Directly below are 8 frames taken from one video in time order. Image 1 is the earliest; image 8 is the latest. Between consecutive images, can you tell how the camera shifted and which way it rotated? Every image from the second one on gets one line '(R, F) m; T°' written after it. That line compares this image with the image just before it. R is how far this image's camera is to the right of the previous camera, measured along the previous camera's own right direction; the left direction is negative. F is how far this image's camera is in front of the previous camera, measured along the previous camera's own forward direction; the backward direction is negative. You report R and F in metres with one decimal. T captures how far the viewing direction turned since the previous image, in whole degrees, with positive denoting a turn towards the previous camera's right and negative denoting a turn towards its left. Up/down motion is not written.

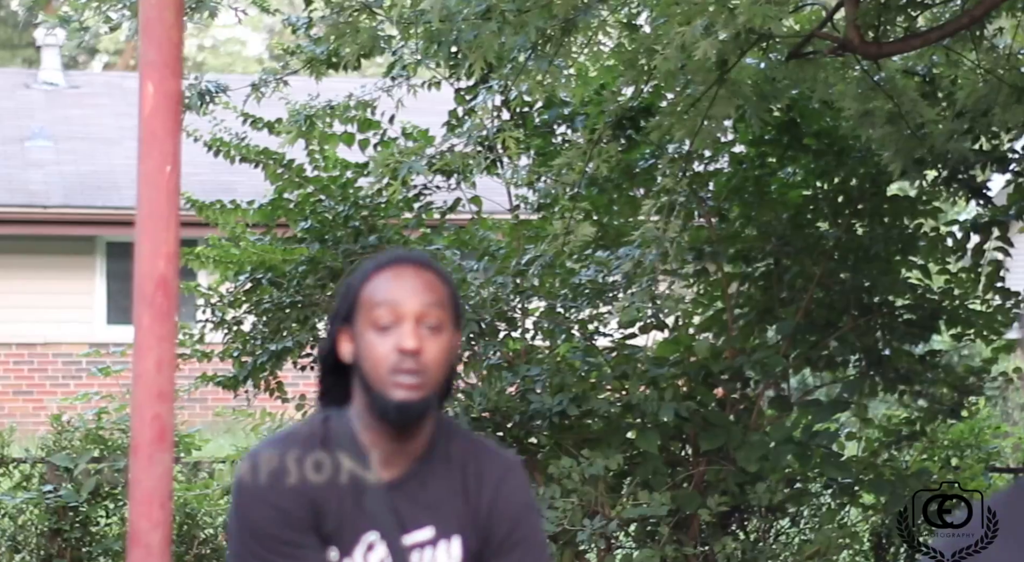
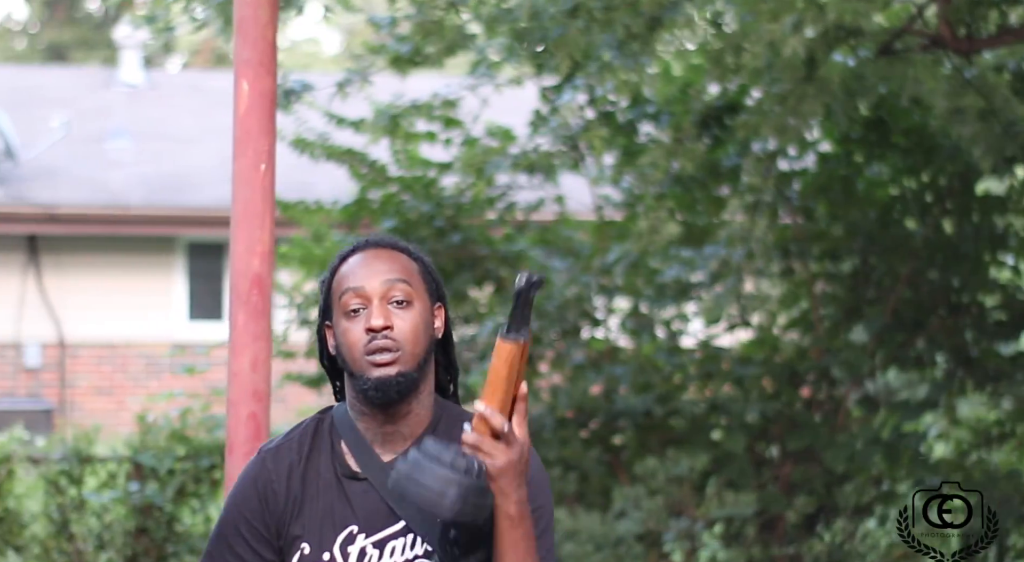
(-0.1, 0.0) m; -2°
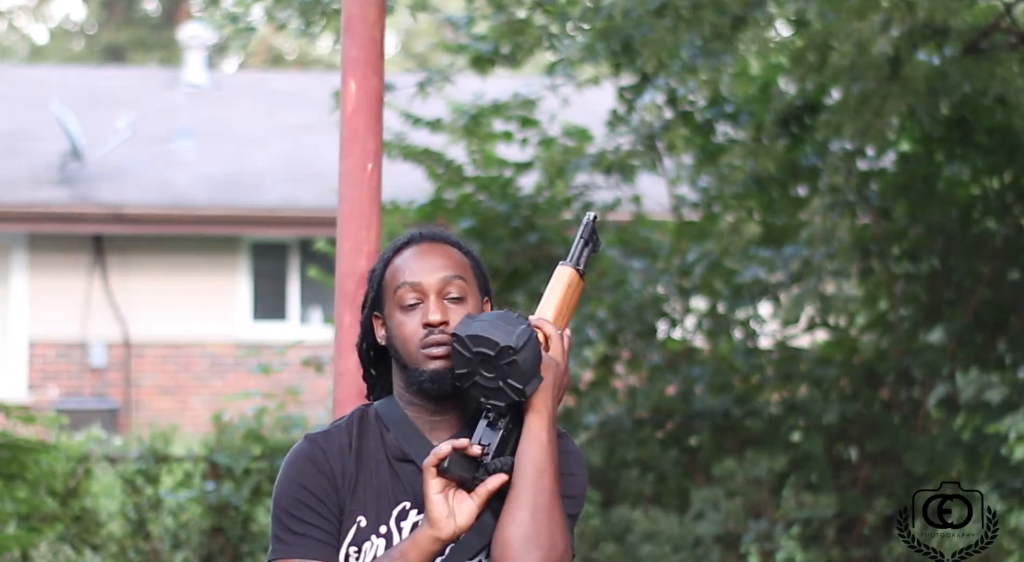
(-0.3, 0.0) m; -1°
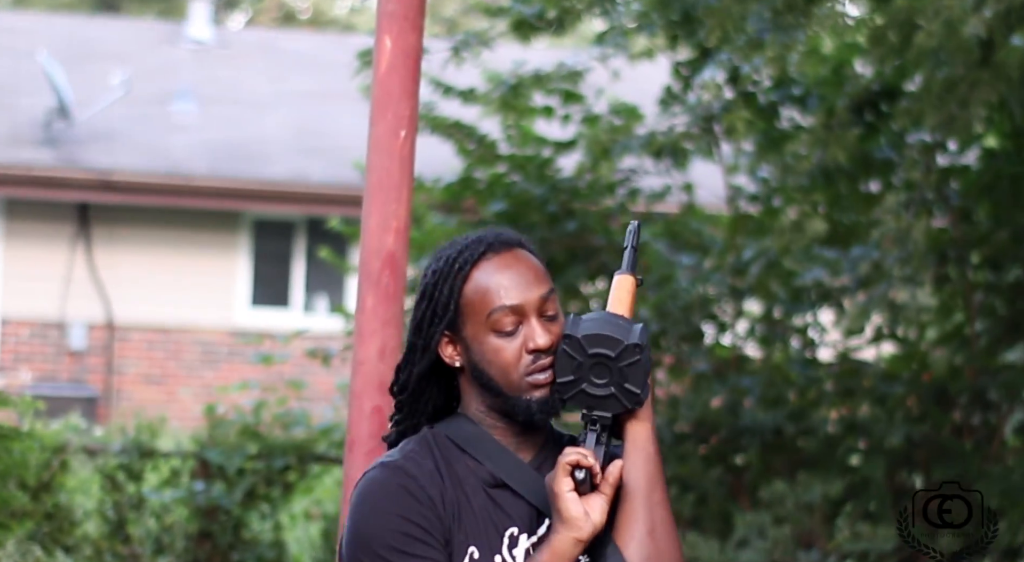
(-0.2, +1.0) m; 0°
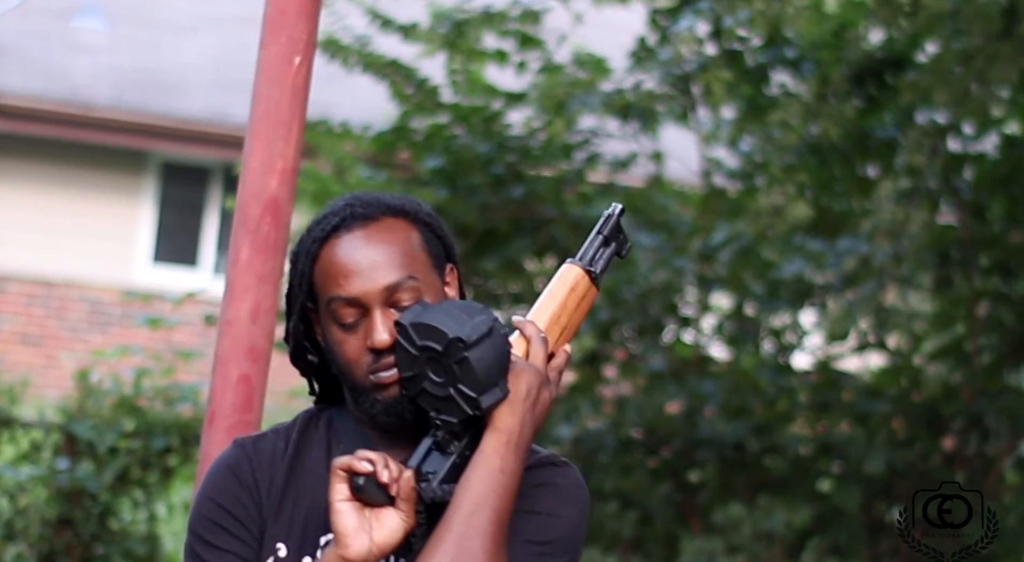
(+0.1, +1.2) m; +1°
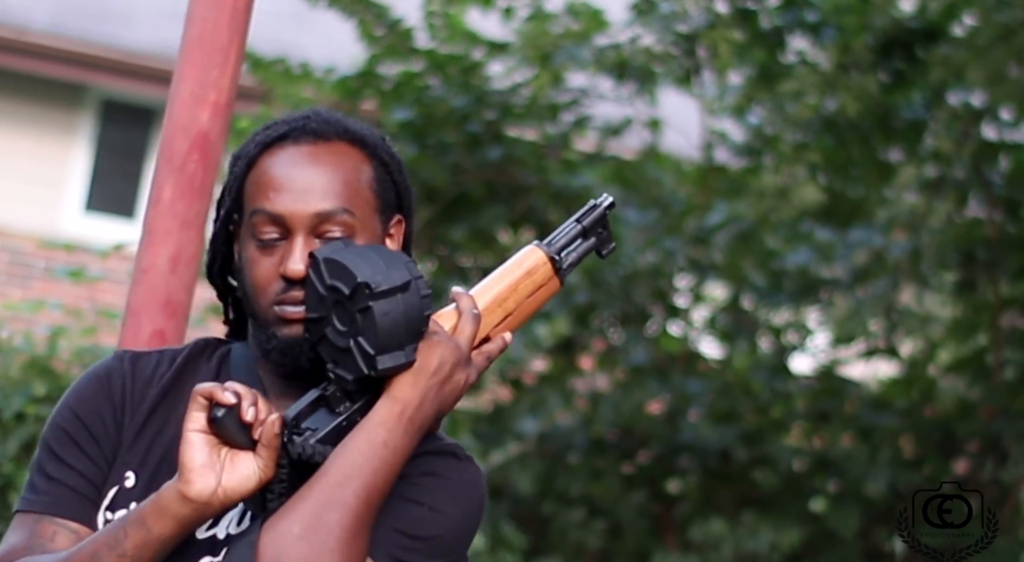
(+0.1, +0.9) m; +1°
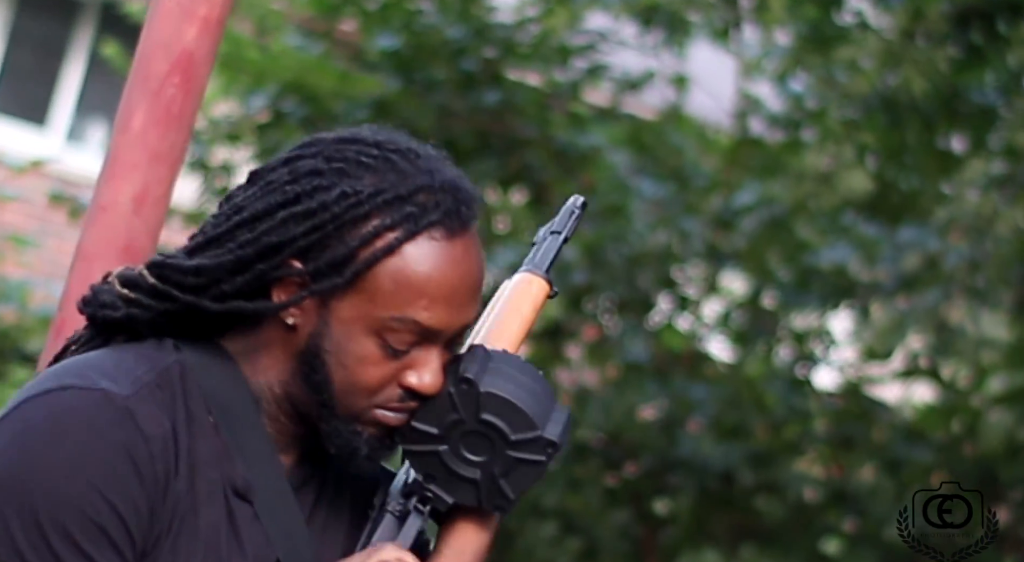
(-0.1, +1.0) m; +1°
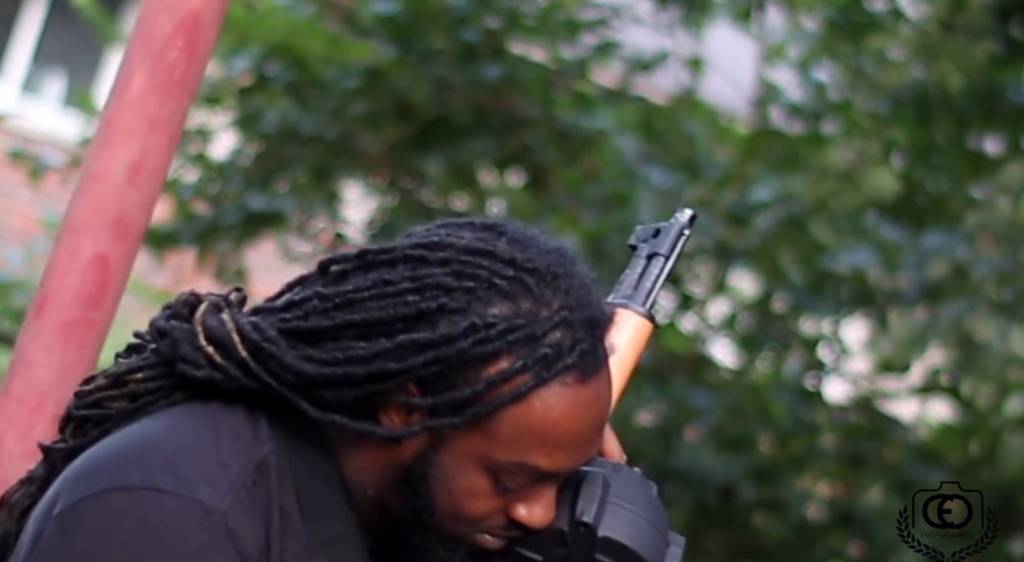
(-0.1, +0.4) m; +1°
